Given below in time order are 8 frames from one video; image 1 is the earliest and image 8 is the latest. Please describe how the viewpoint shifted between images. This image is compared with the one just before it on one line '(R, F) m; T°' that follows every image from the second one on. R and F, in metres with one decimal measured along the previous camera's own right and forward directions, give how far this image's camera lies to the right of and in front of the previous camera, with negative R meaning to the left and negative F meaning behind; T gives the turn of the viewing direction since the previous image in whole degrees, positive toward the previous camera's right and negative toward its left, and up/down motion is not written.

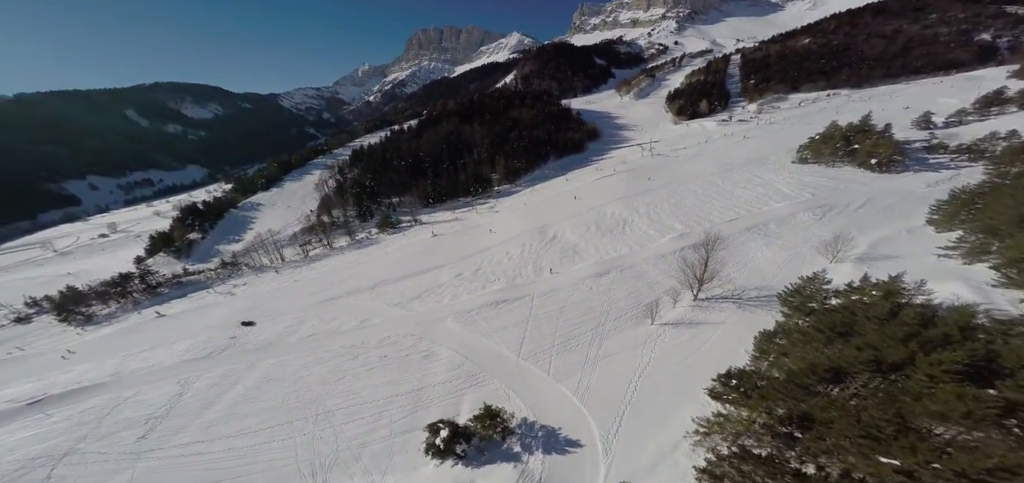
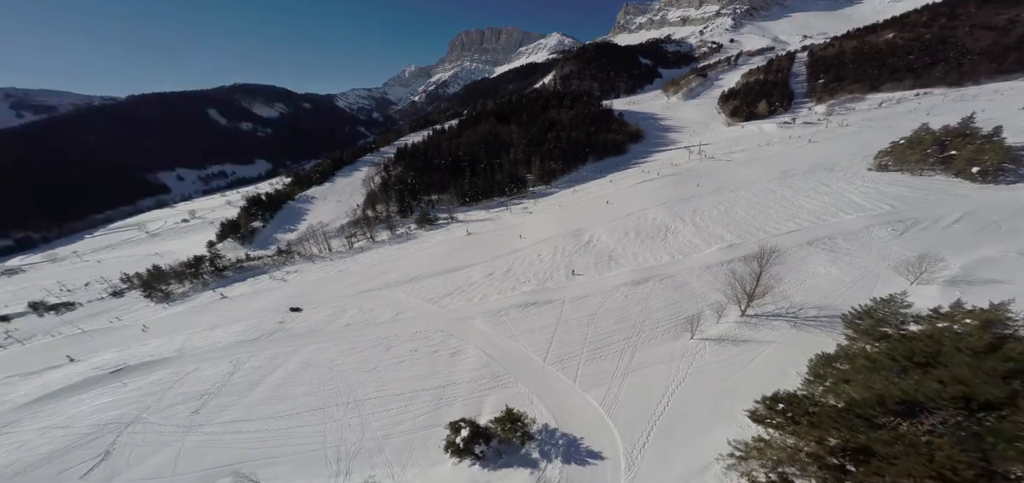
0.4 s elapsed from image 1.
(+0.2, +0.3) m; -6°
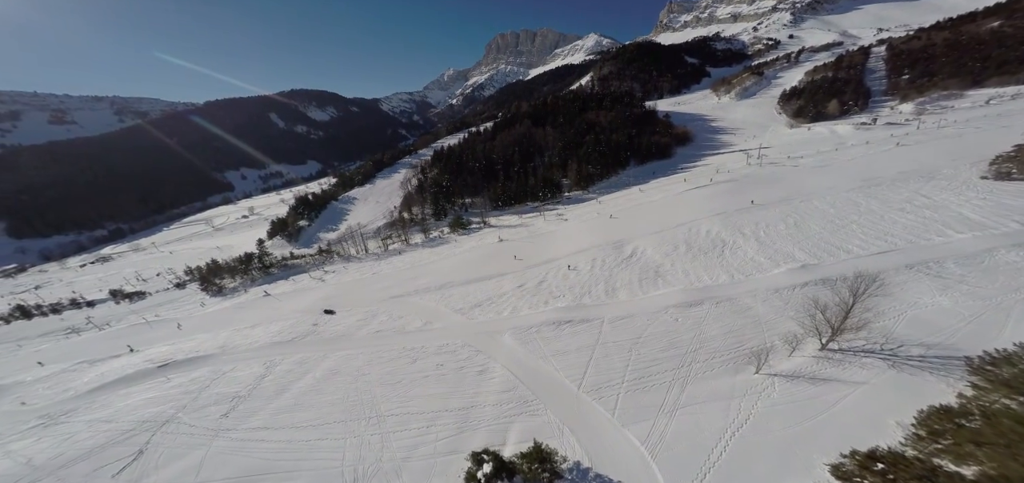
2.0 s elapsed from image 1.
(-0.1, +1.3) m; -6°
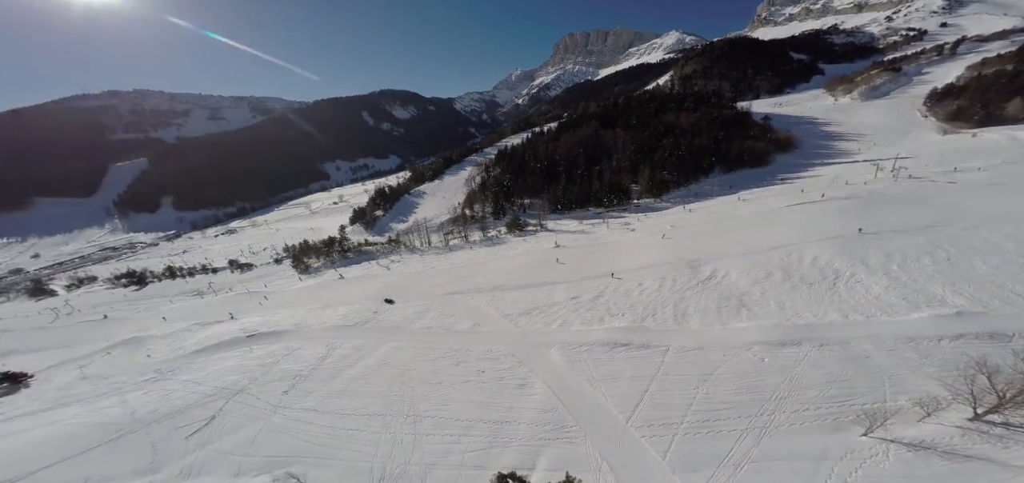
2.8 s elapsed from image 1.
(+0.3, +1.1) m; -11°
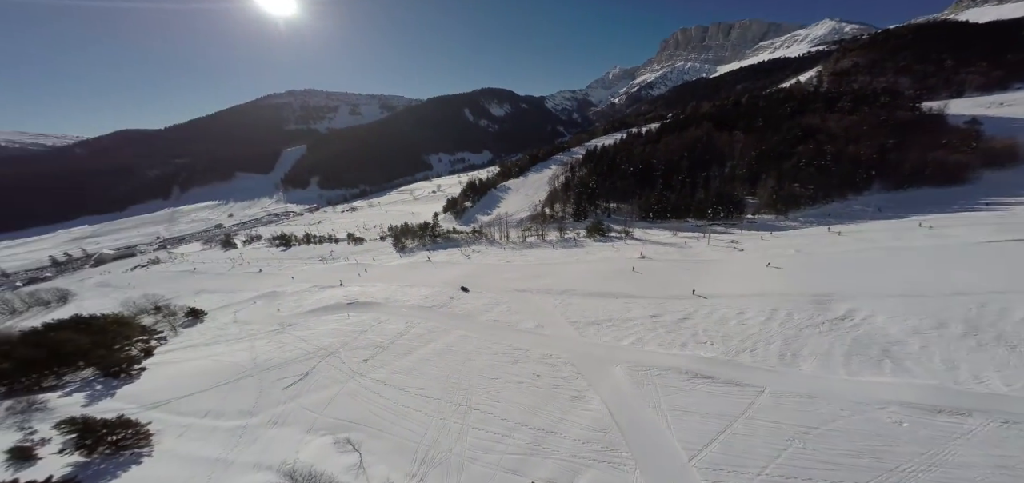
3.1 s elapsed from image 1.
(+0.9, 0.0) m; -14°
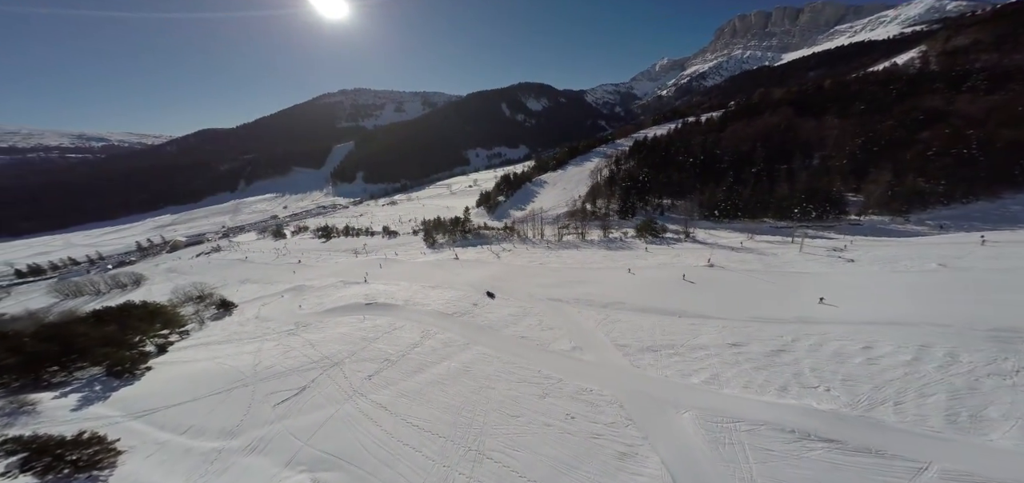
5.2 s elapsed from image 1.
(+0.2, +3.5) m; -7°
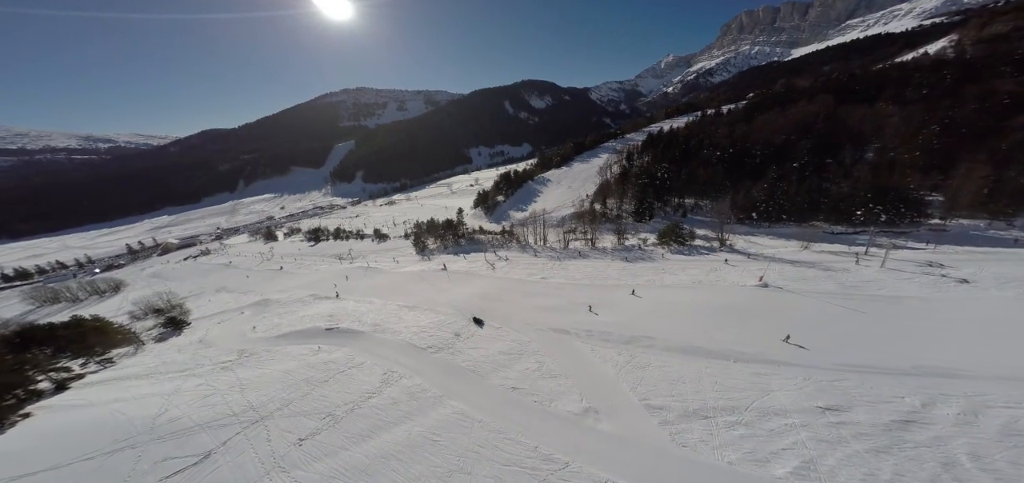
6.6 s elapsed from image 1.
(+0.6, +4.4) m; -1°
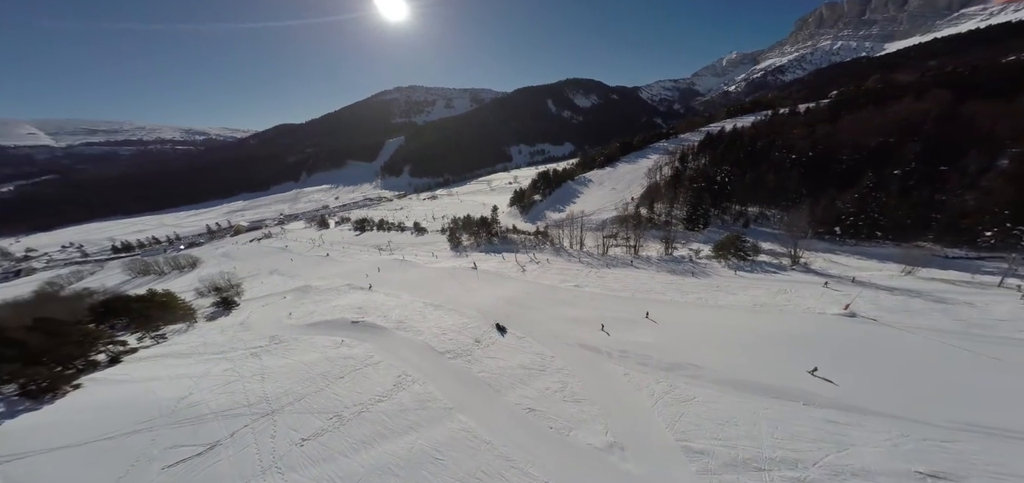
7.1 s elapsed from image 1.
(+0.4, +1.4) m; -7°
